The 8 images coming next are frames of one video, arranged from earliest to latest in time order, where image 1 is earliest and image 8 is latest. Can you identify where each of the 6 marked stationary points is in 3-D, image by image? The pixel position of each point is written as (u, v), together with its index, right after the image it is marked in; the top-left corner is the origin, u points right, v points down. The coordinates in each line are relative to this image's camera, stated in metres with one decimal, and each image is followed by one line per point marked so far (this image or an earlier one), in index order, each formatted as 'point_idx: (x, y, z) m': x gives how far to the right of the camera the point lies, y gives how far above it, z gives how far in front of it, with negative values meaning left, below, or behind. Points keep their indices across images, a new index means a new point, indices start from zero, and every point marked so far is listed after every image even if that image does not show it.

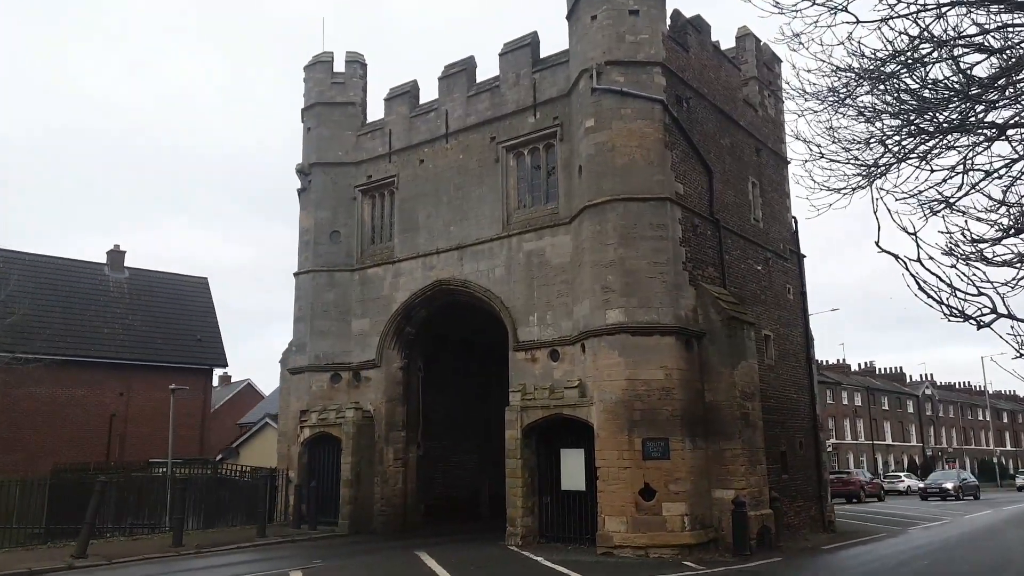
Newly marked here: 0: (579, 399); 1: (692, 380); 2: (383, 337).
0: (+1.3, -2.1, +15.0) m
1: (+3.3, -1.7, +14.9) m
2: (-3.1, -1.2, +19.1) m
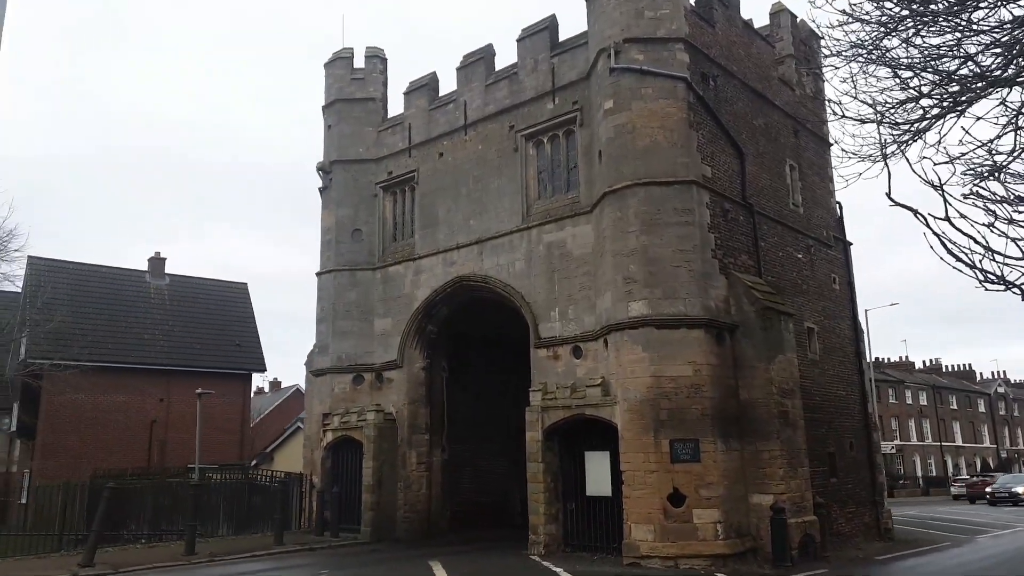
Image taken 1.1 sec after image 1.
0: (+1.6, -1.9, +14.1) m
1: (+3.6, -1.5, +13.8) m
2: (-2.5, -1.1, +18.5) m
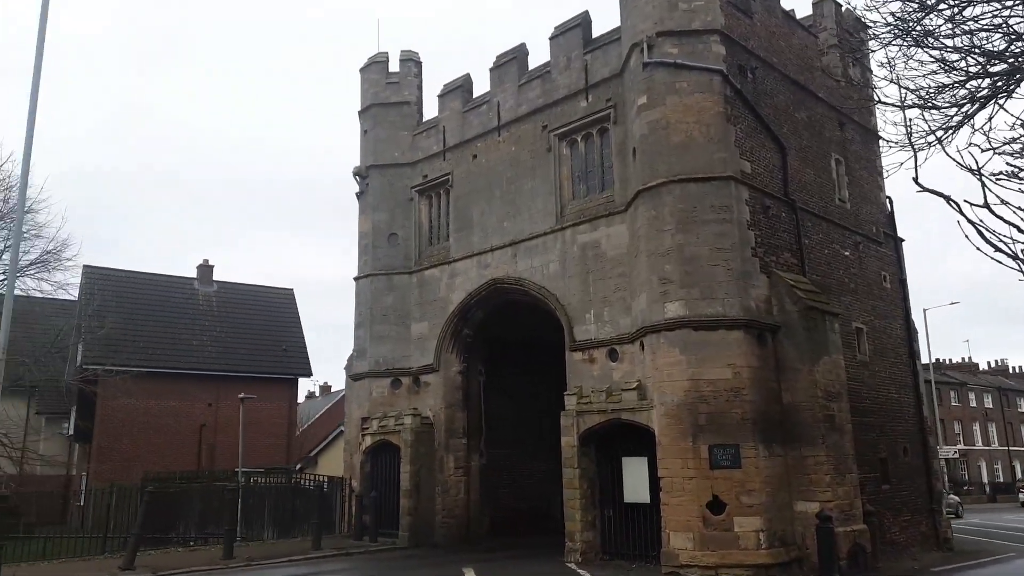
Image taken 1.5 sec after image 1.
0: (+2.1, -1.9, +13.7) m
1: (+4.2, -1.5, +13.2) m
2: (-1.6, -1.2, +18.3) m
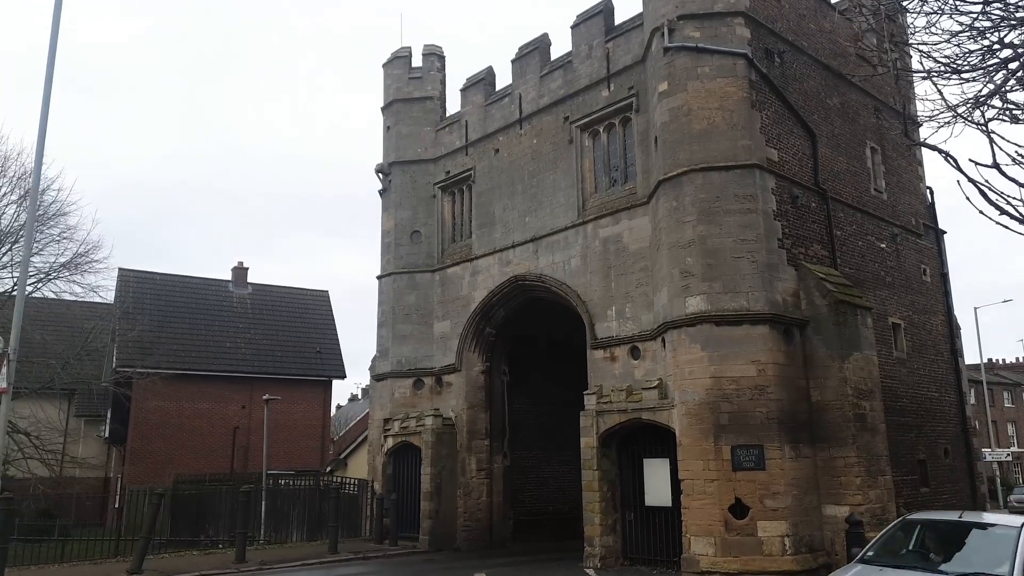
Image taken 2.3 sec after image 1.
0: (+2.4, -1.8, +13.2) m
1: (+4.4, -1.4, +12.6) m
2: (-1.1, -1.1, +18.0) m
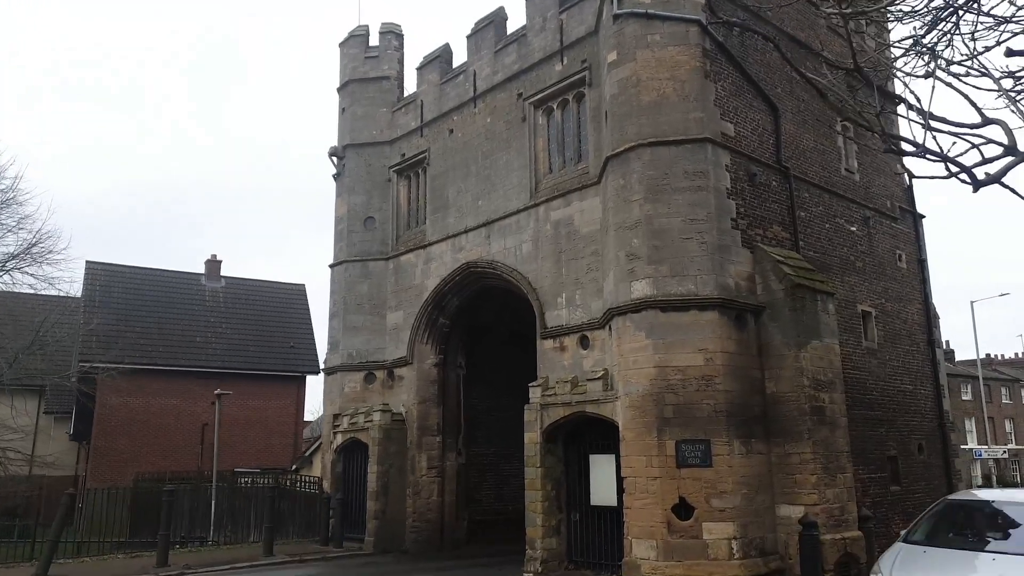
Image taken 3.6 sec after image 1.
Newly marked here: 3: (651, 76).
0: (+1.4, -1.6, +12.2) m
1: (+3.4, -1.1, +11.7) m
2: (-2.1, -0.9, +17.1) m
3: (+2.1, +3.3, +12.5) m
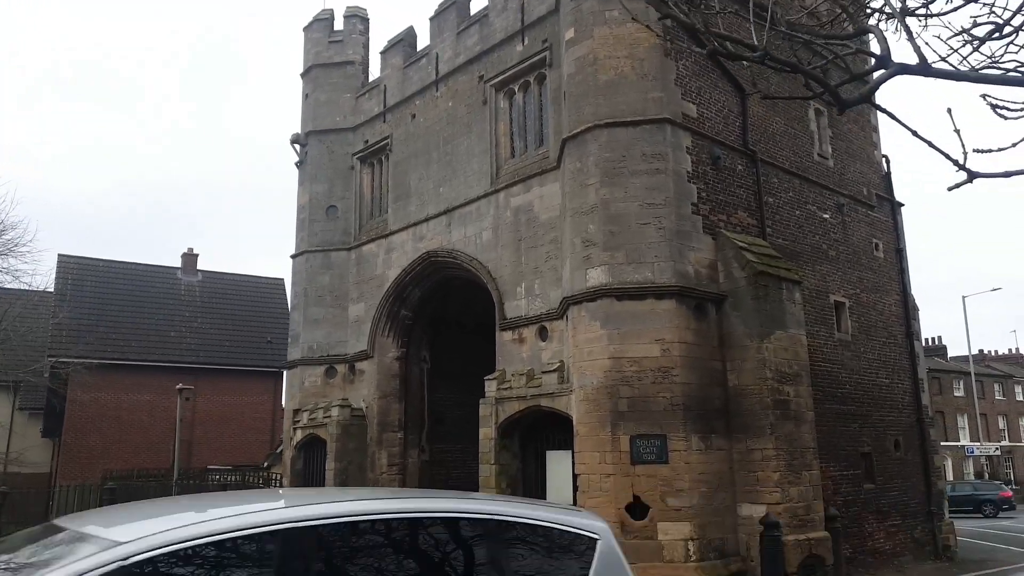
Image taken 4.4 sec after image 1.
0: (+0.7, -1.4, +11.7) m
1: (+2.7, -0.9, +11.1) m
2: (-2.8, -0.7, +16.5) m
3: (+1.4, +3.4, +11.9) m
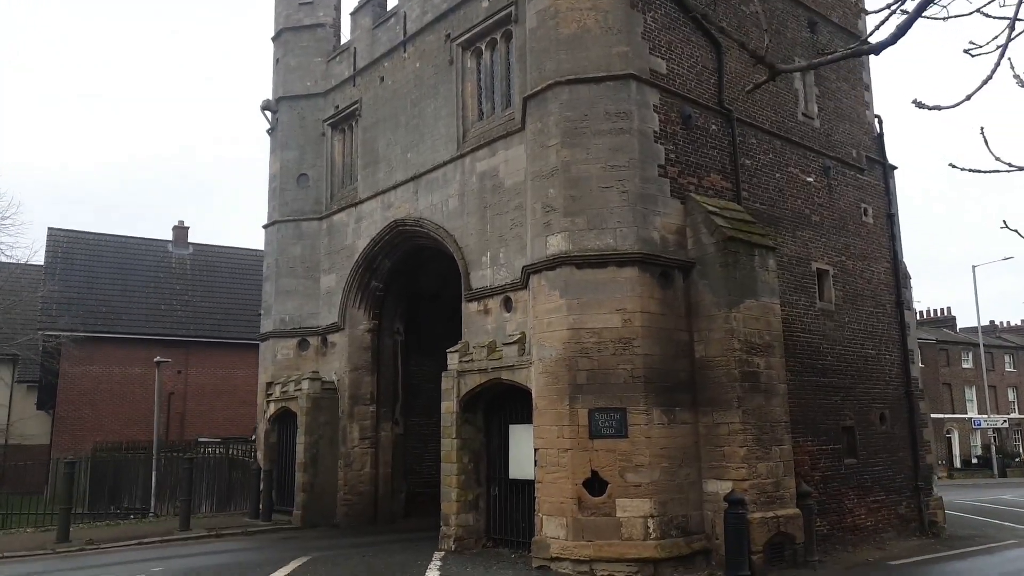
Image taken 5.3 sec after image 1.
0: (+0.1, -1.0, +11.2) m
1: (+2.1, -0.5, +10.6) m
2: (-3.3, -0.1, +16.1) m
3: (+0.8, +3.9, +11.2) m
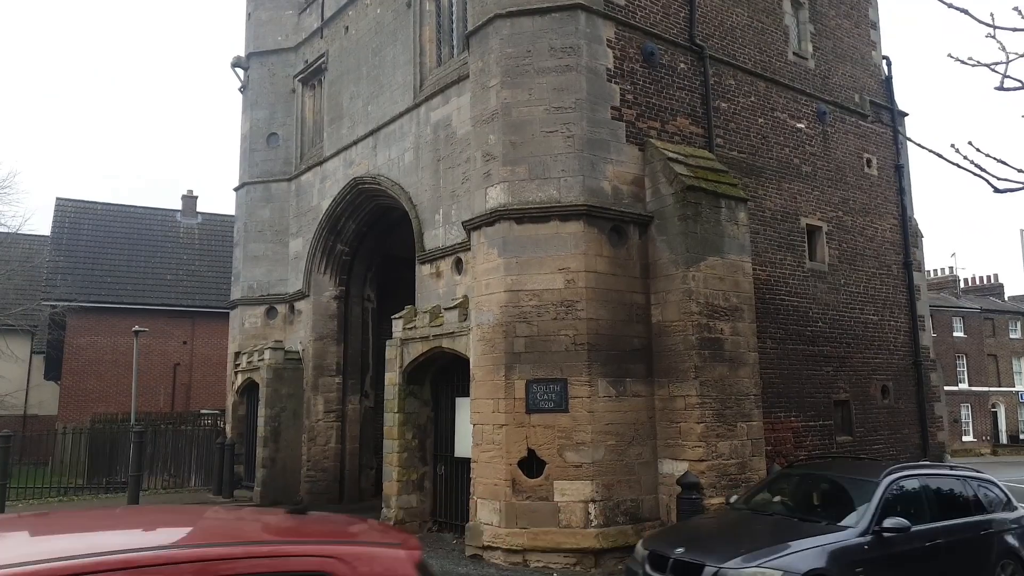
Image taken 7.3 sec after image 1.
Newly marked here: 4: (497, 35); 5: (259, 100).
0: (-0.6, -0.4, +10.1) m
1: (+1.3, 0.0, +9.4) m
2: (-3.8, +0.6, +15.2) m
3: (+0.1, +4.4, +10.0) m
4: (-0.2, +3.1, +9.9) m
5: (-5.3, +3.9, +16.8) m
